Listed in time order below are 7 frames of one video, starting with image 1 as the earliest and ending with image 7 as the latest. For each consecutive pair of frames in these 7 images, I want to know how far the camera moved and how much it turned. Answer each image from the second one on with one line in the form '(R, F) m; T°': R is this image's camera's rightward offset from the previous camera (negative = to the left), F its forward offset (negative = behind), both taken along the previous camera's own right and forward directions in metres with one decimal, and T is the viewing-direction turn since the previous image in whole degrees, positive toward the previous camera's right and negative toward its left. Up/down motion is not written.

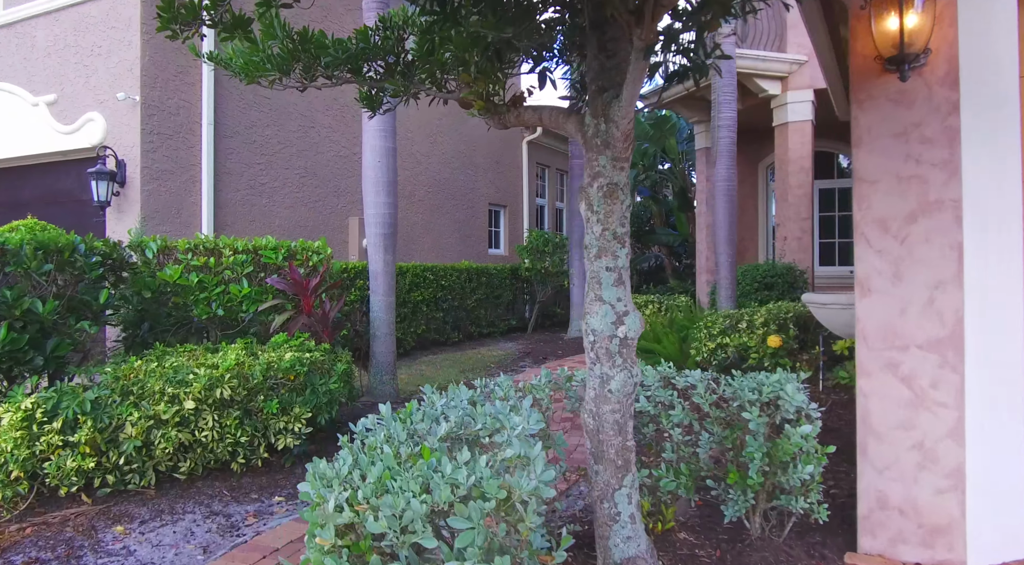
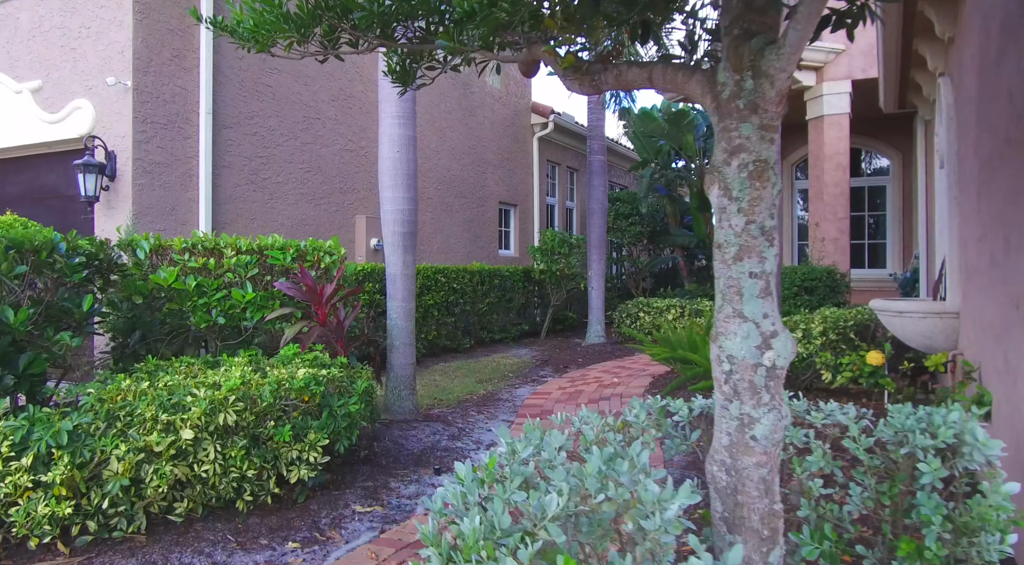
(-0.3, +0.6) m; 0°
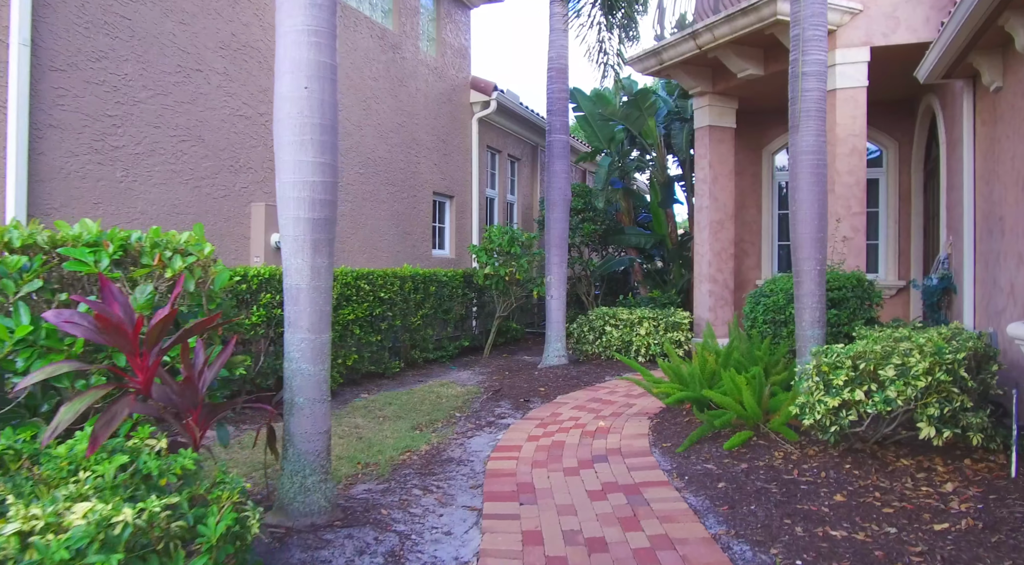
(-0.3, +2.0) m; +7°
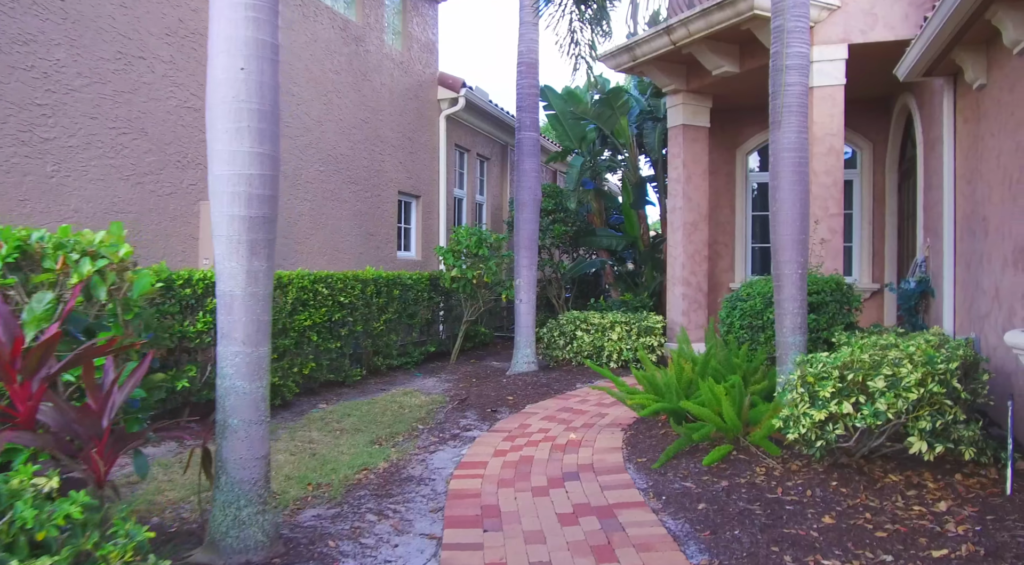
(0.0, +0.3) m; +2°
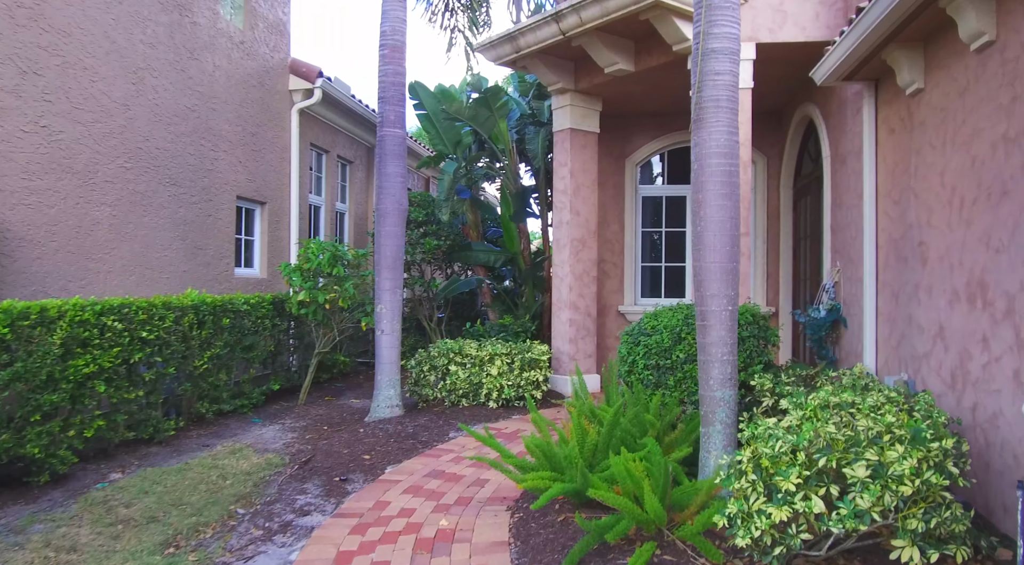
(+0.1, +1.3) m; +10°
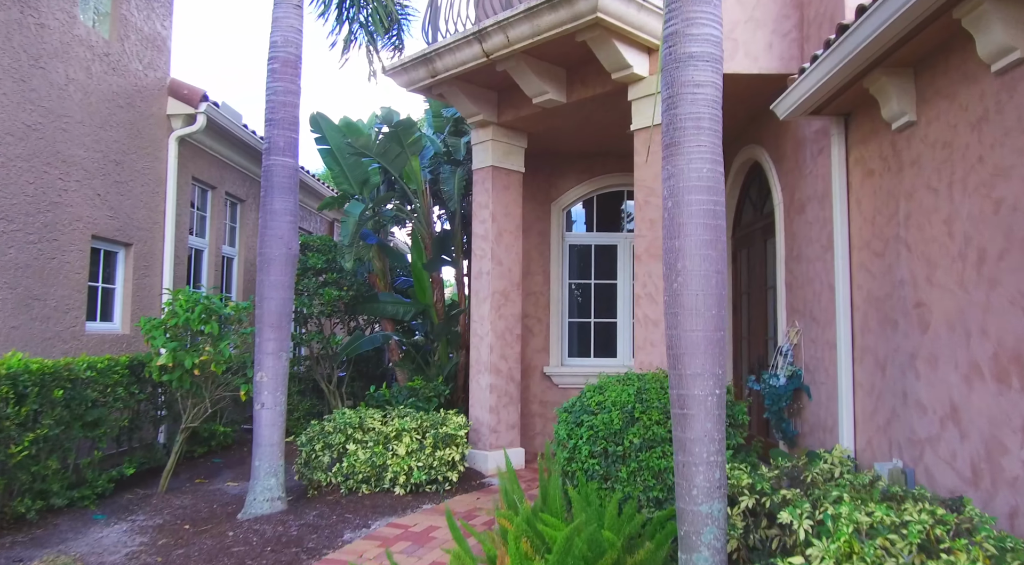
(0.0, +1.1) m; +7°
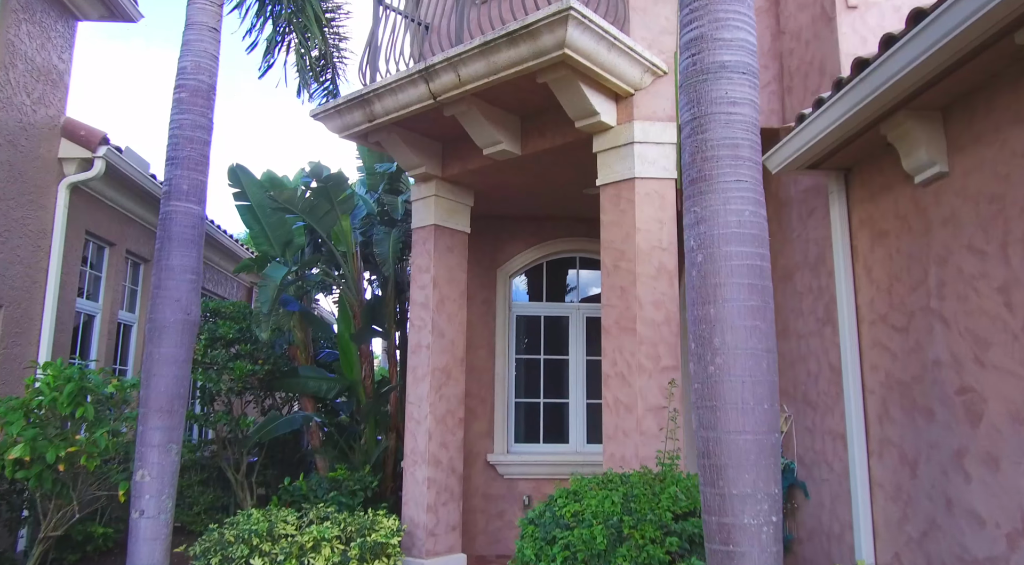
(-0.1, +0.9) m; +6°
